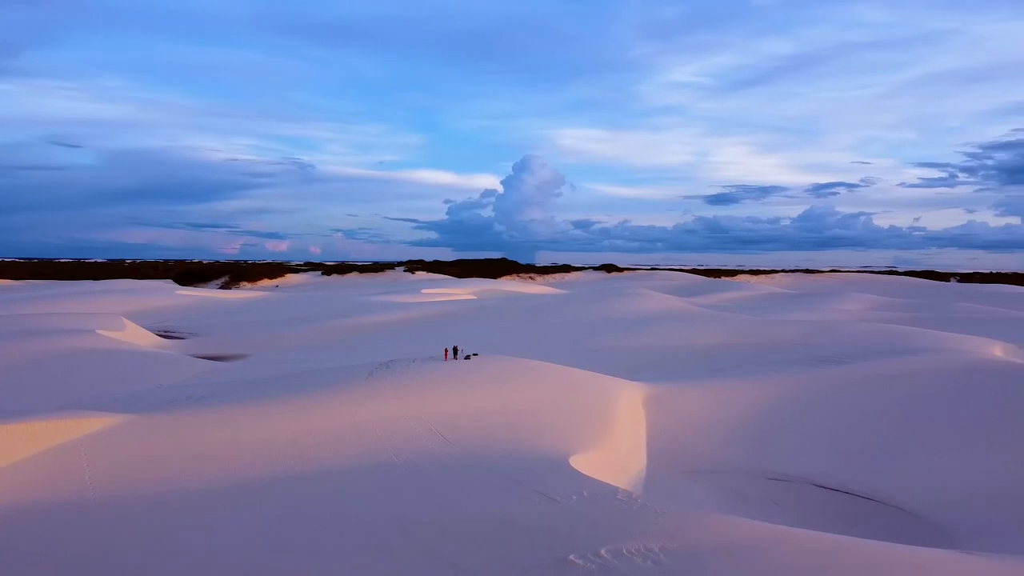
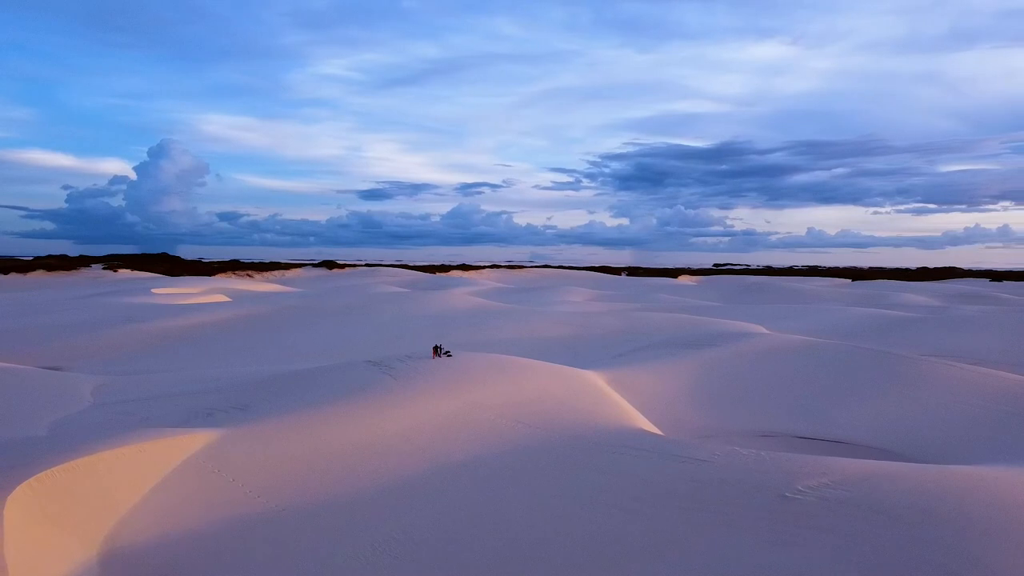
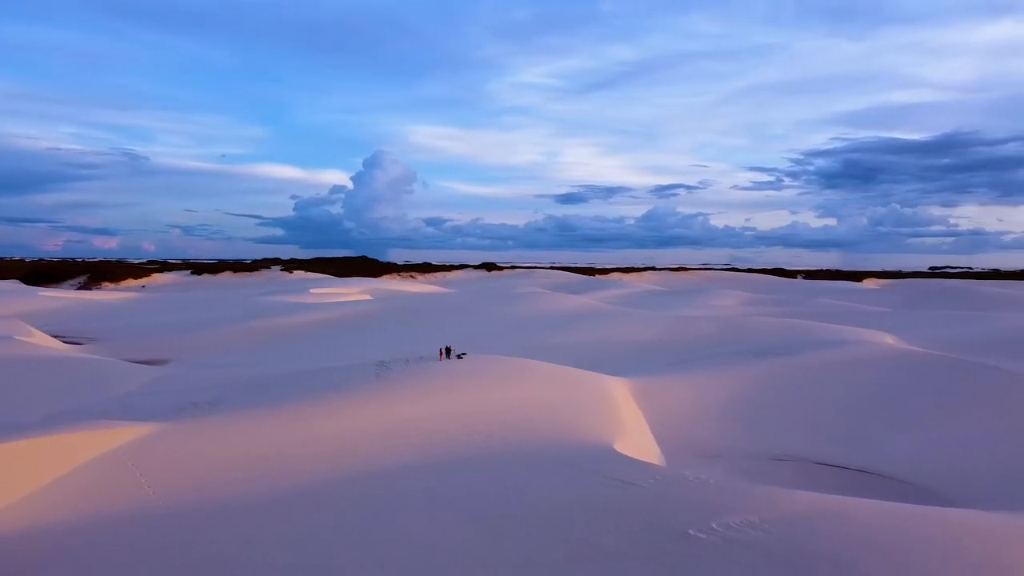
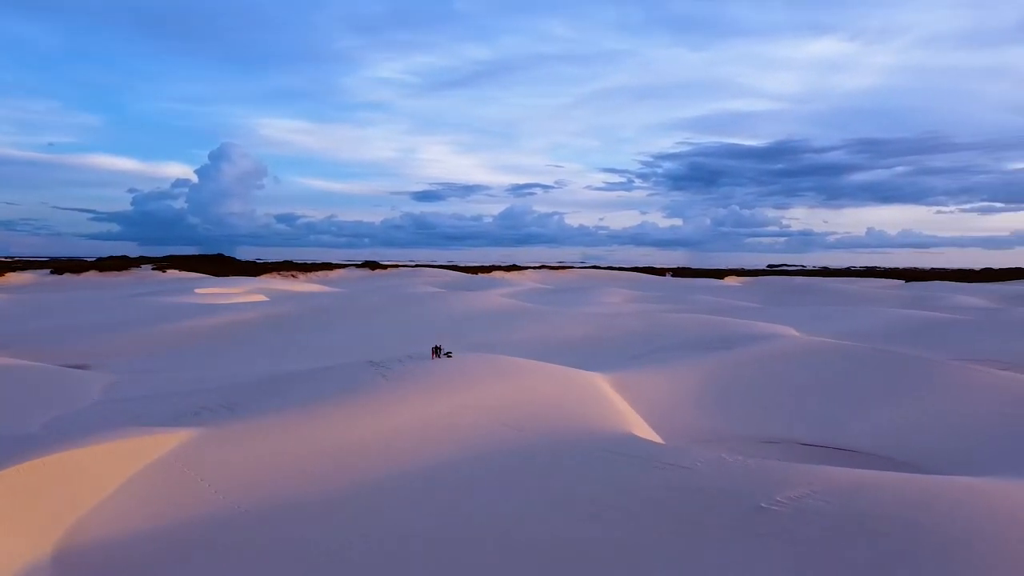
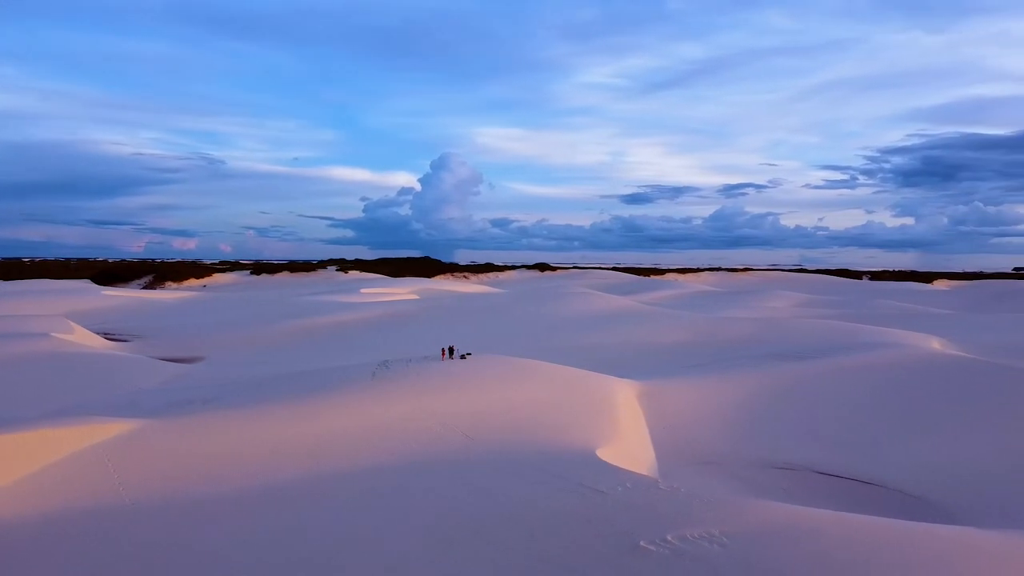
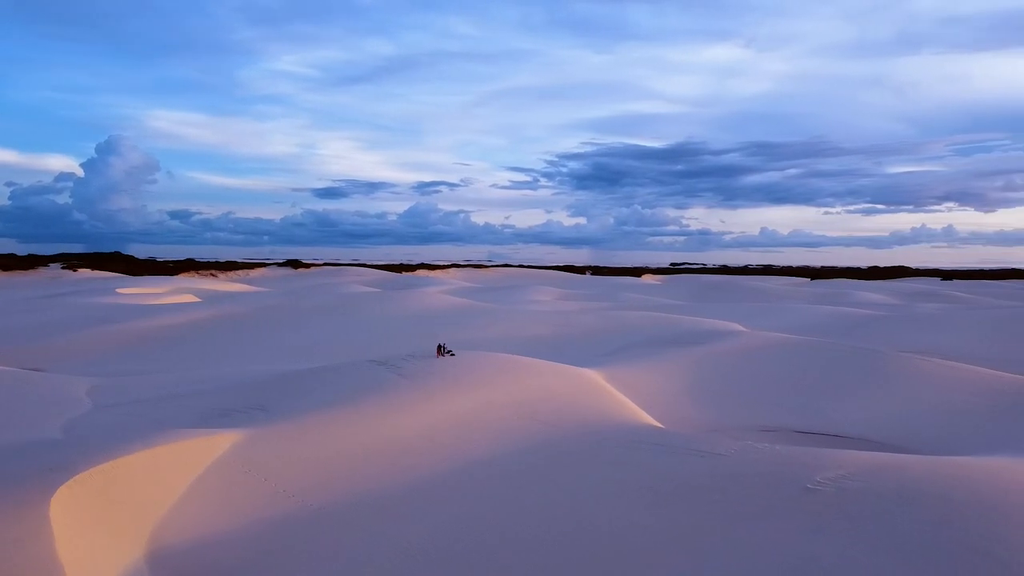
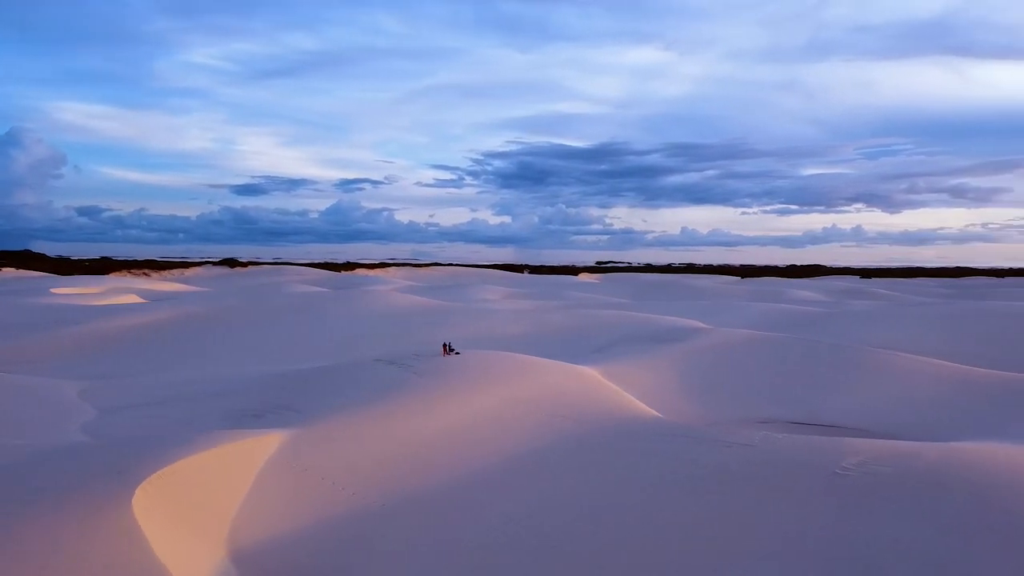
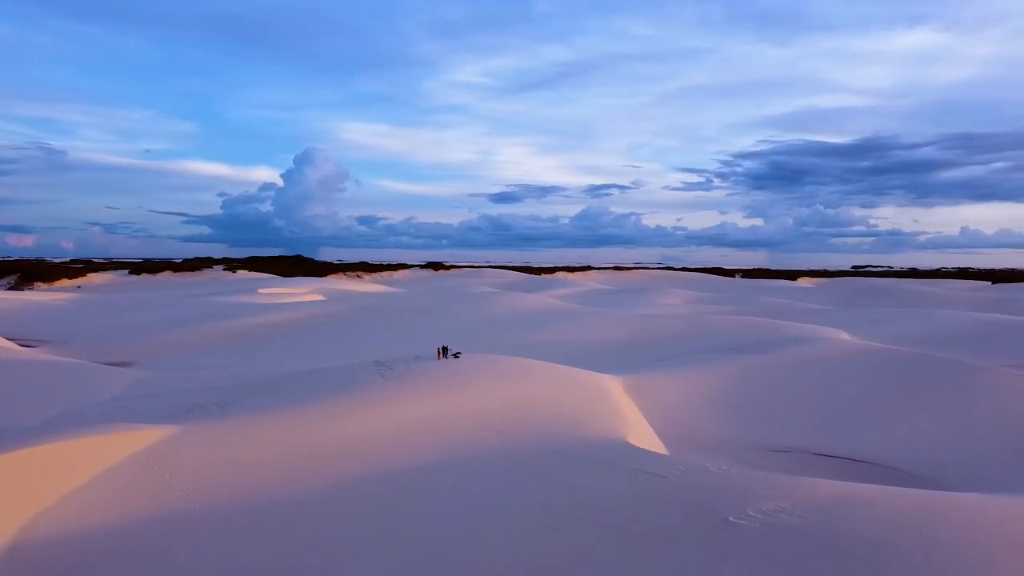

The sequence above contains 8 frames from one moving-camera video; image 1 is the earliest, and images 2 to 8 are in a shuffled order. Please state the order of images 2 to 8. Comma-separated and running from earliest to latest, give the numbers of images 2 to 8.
5, 3, 8, 4, 2, 6, 7
